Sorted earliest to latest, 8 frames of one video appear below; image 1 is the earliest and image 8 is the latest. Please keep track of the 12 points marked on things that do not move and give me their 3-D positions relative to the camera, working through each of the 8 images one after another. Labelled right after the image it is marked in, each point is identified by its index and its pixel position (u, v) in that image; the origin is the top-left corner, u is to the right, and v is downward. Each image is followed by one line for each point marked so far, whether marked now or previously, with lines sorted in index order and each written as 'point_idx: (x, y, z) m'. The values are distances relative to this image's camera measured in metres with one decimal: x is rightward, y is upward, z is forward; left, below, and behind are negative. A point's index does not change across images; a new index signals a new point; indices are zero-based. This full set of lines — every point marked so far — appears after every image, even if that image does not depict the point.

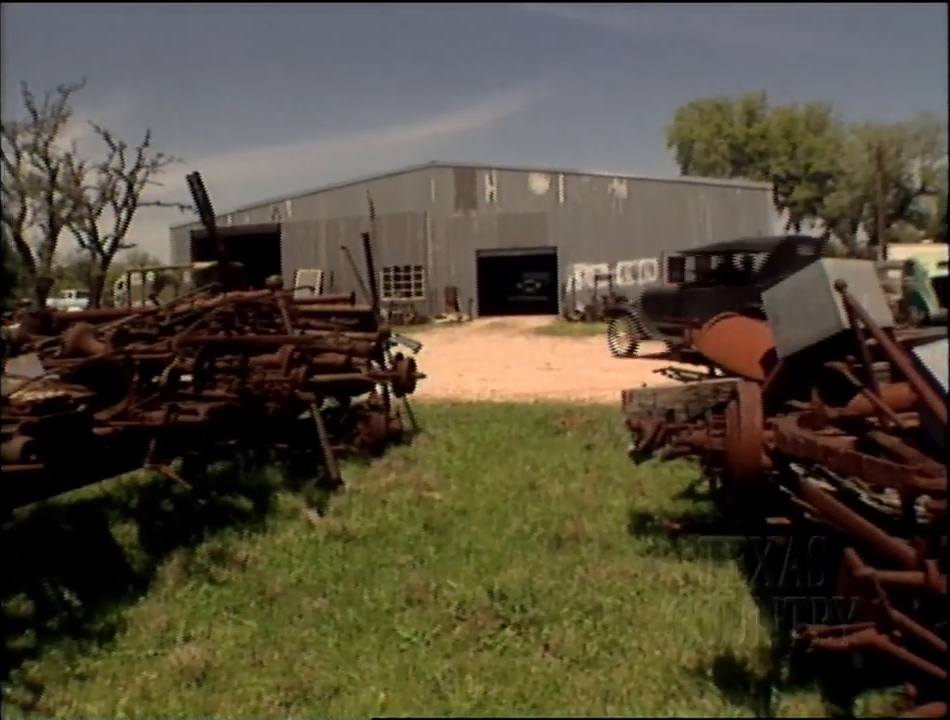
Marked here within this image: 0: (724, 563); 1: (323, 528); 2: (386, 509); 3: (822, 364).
0: (+1.4, -1.2, +7.0) m
1: (-0.9, -1.0, +7.5) m
2: (-0.6, -1.0, +7.8) m
3: (+2.0, 0.0, +7.1) m
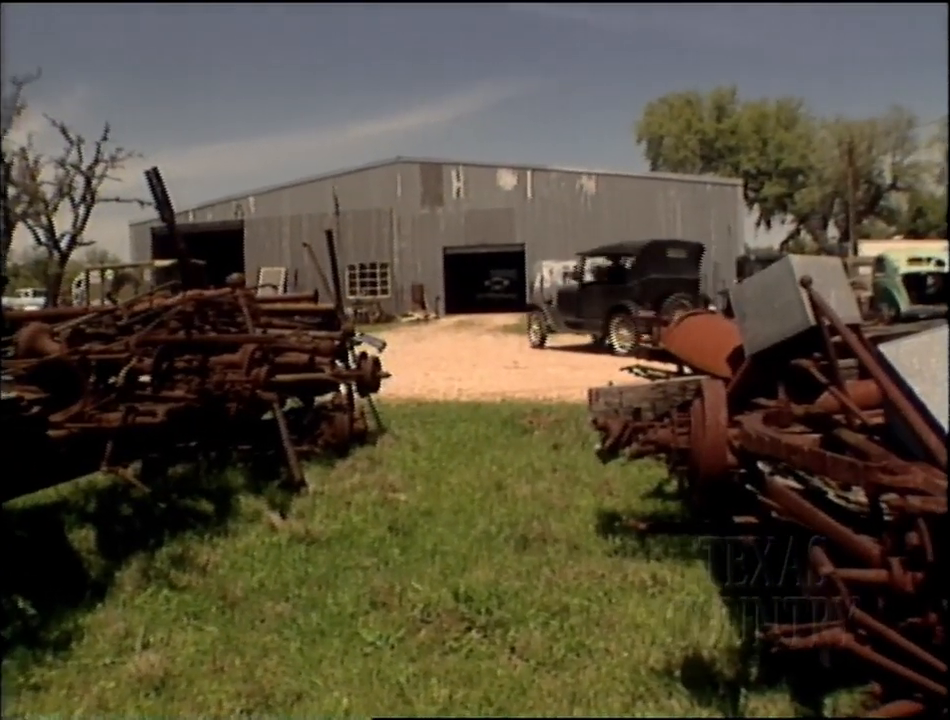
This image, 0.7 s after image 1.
0: (+1.2, -1.2, +7.0) m
1: (-1.1, -1.0, +7.3) m
2: (-0.8, -1.0, +7.7) m
3: (+1.8, 0.0, +7.1) m
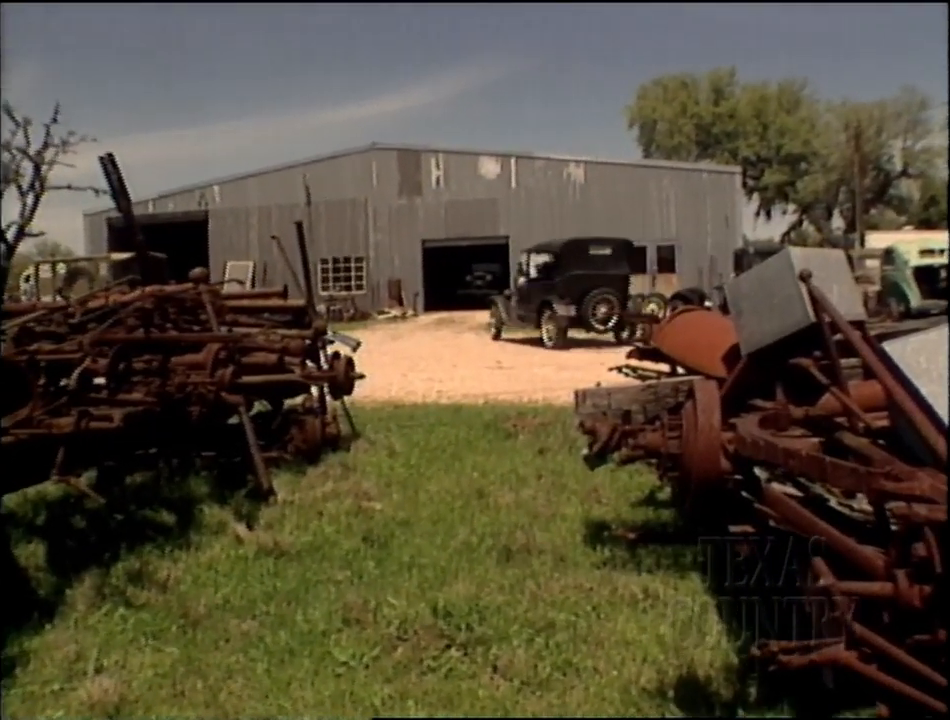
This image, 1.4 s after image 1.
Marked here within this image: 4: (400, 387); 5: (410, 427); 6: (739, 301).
0: (+1.1, -1.2, +6.5) m
1: (-1.3, -1.0, +6.9) m
2: (-0.9, -1.0, +7.3) m
3: (+1.7, 0.0, +6.7) m
4: (-0.8, -0.3, +12.0) m
5: (-0.5, -0.5, +9.5) m
6: (+1.5, +0.3, +6.9) m
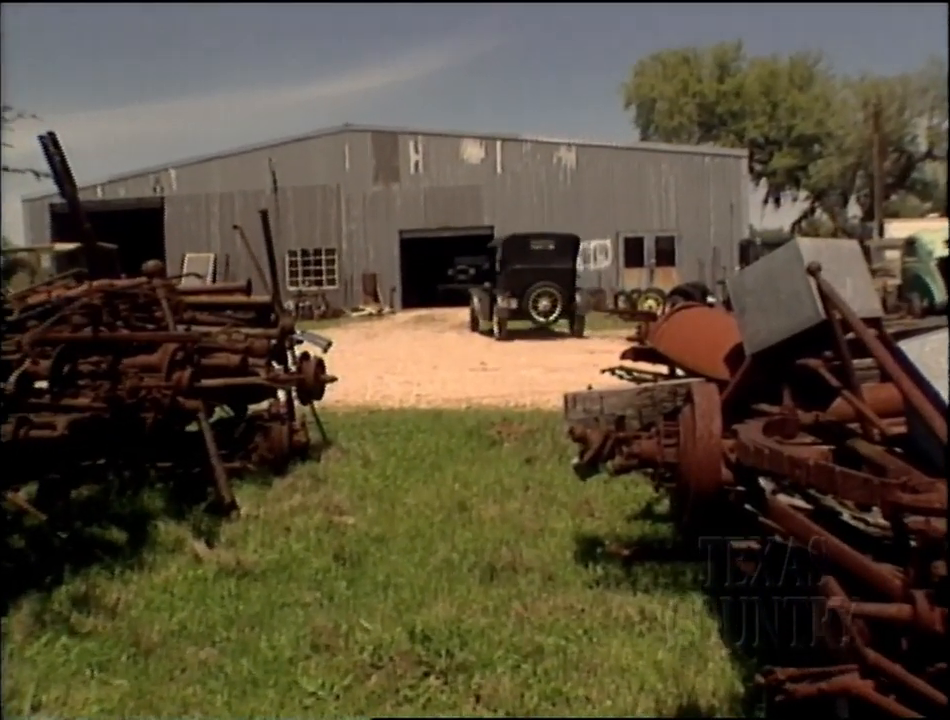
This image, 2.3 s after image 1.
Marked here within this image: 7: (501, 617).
0: (+1.0, -1.2, +6.0) m
1: (-1.4, -1.0, +6.3) m
2: (-1.0, -1.0, +6.7) m
3: (+1.6, 0.0, +6.1) m
4: (-1.0, -0.3, +11.5) m
5: (-0.7, -0.6, +8.9) m
6: (+1.4, +0.3, +6.4) m
7: (+0.1, -1.2, +5.7) m
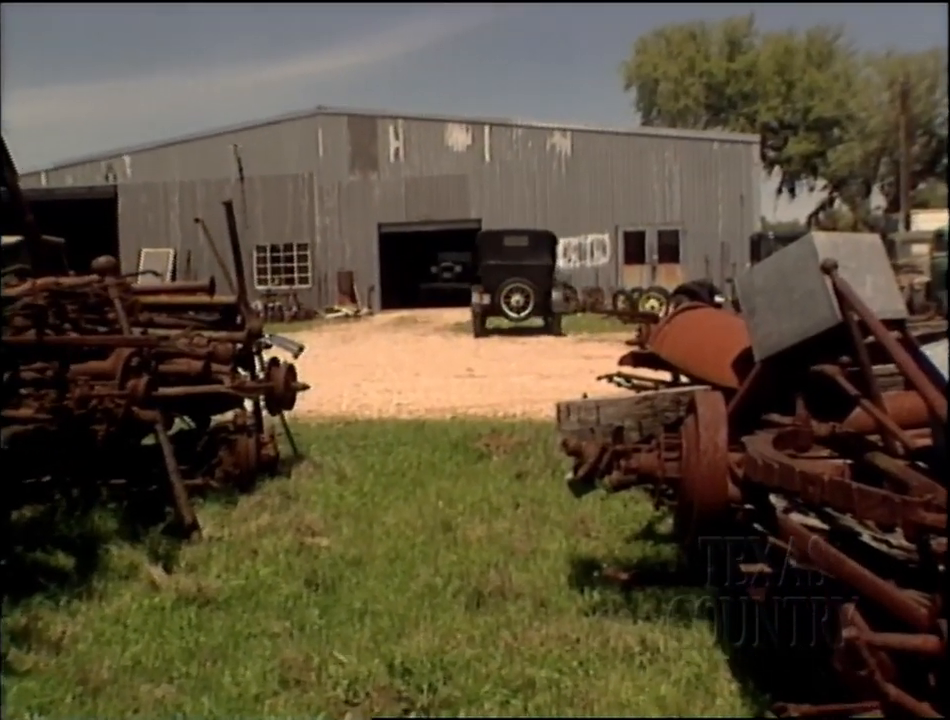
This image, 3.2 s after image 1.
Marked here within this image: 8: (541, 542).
0: (+1.0, -1.2, +5.5) m
1: (-1.4, -1.1, +5.7) m
2: (-1.1, -1.0, +6.1) m
3: (+1.5, 0.0, +5.6) m
4: (-1.1, -0.3, +10.9) m
5: (-0.8, -0.6, +8.4) m
6: (+1.3, +0.3, +5.8) m
7: (+0.1, -1.2, +5.2) m
8: (+0.3, -0.9, +6.4) m
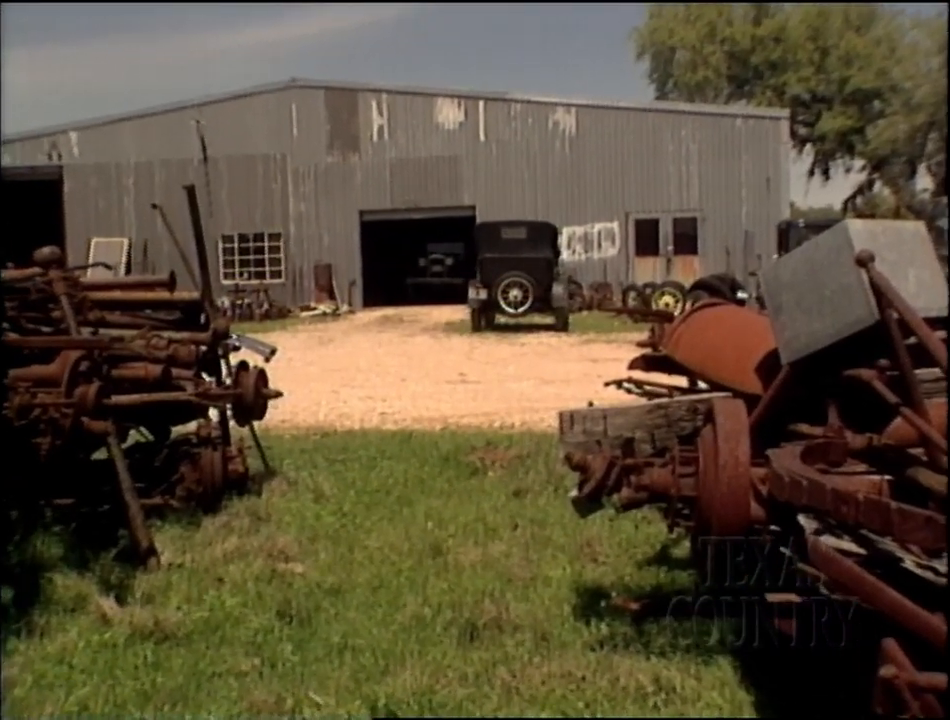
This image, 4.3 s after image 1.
0: (+0.9, -1.2, +4.8) m
1: (-1.4, -1.1, +5.1) m
2: (-1.1, -1.0, +5.5) m
3: (+1.5, -0.1, +5.0) m
4: (-1.1, -0.4, +10.3) m
5: (-0.8, -0.6, +7.7) m
6: (+1.3, +0.3, +5.2) m
7: (0.0, -1.2, +4.6) m
8: (+0.3, -1.0, +5.8) m
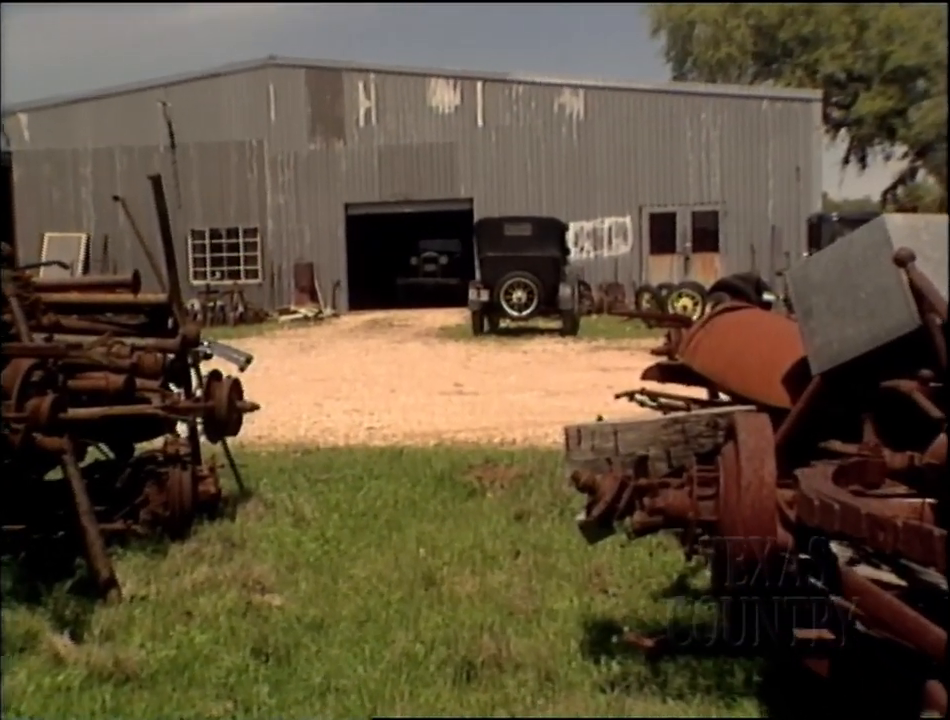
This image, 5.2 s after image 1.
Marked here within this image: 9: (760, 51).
0: (+0.9, -1.2, +4.3) m
1: (-1.5, -1.1, +4.6) m
2: (-1.1, -1.1, +5.0) m
3: (+1.5, -0.1, +4.5) m
4: (-1.1, -0.5, +9.8) m
5: (-0.8, -0.7, +7.2) m
6: (+1.3, +0.2, +4.7) m
7: (0.0, -1.3, +4.1) m
8: (+0.3, -1.0, +5.3) m
9: (+1.2, +1.3, +5.4) m
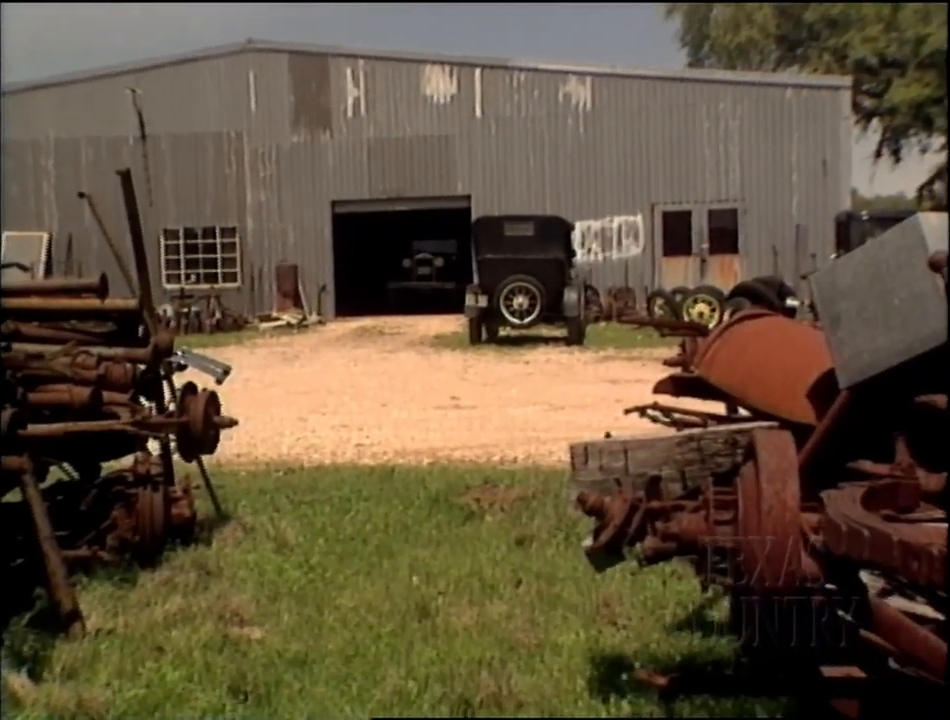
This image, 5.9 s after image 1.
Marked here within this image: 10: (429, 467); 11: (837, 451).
0: (+0.9, -1.3, +4.0) m
1: (-1.5, -1.2, +4.2) m
2: (-1.1, -1.1, +4.6) m
3: (+1.5, -0.1, +4.1) m
4: (-1.2, -0.6, +9.4) m
5: (-0.8, -0.8, +6.9) m
6: (+1.3, +0.2, +4.4) m
7: (0.0, -1.3, +3.7) m
8: (+0.3, -1.1, +4.9) m
9: (+1.2, +1.3, +5.0) m
10: (-0.3, -0.7, +7.8) m
11: (+1.3, -0.3, +4.4) m
